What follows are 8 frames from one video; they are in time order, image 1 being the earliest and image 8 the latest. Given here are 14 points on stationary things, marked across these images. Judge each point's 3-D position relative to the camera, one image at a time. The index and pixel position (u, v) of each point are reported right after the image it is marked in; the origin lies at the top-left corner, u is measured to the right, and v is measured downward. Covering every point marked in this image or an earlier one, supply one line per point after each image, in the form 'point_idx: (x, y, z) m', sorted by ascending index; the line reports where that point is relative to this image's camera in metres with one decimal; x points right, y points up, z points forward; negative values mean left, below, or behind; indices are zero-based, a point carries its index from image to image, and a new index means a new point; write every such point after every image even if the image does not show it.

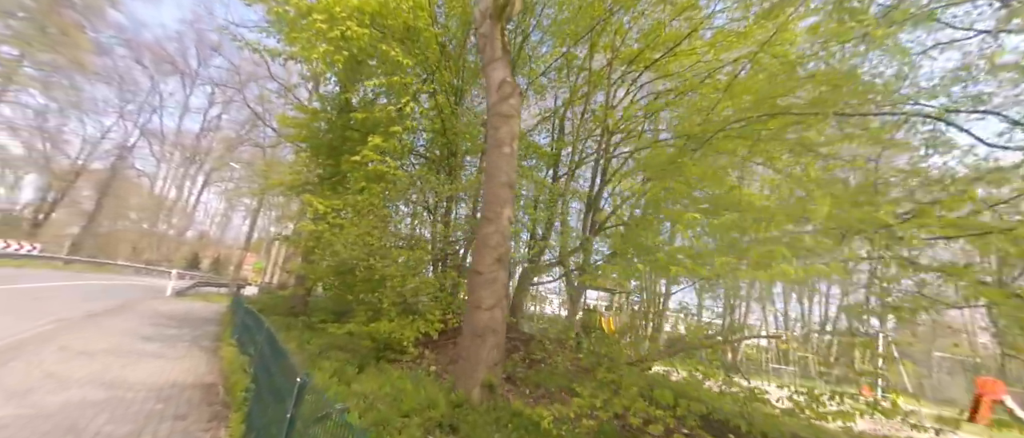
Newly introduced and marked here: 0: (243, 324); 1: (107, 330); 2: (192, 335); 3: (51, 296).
0: (-4.8, -1.9, +7.5) m
1: (-8.8, -2.5, +8.9) m
2: (-7.5, -2.8, +9.7) m
3: (-15.1, -2.6, +13.5) m
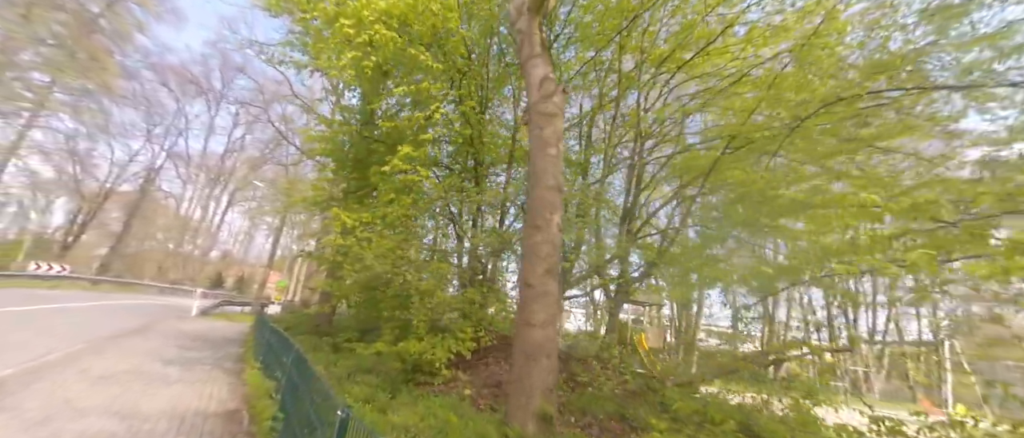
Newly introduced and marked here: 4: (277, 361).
0: (-4.2, -2.2, +7.2) m
1: (-8.1, -2.9, +8.8) m
2: (-6.8, -3.2, +9.5) m
3: (-14.3, -3.3, +13.6) m
4: (-3.5, -2.2, +6.3) m
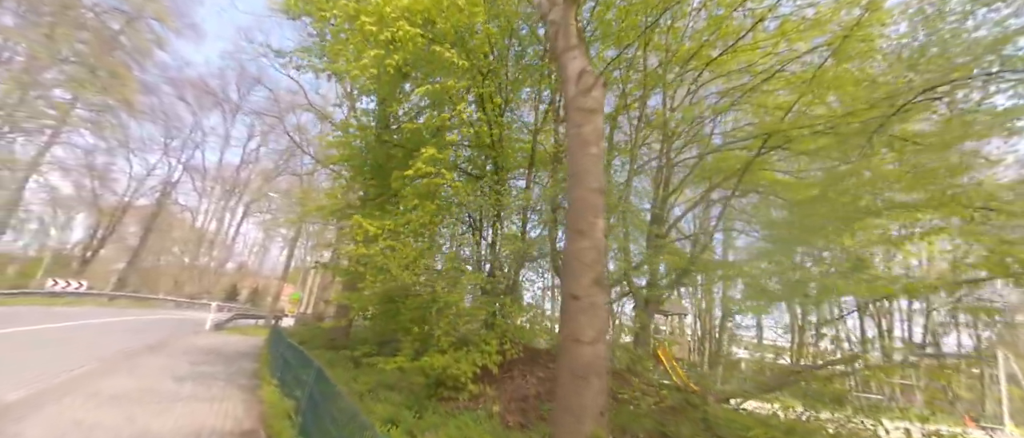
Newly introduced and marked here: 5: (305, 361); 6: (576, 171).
0: (-3.8, -2.4, +7.0) m
1: (-7.6, -3.2, +8.6) m
2: (-6.3, -3.5, +9.3) m
3: (-13.6, -3.8, +13.6) m
4: (-3.1, -2.3, +6.0) m
5: (-2.9, -2.1, +6.0) m
6: (+0.5, +0.4, +3.5) m
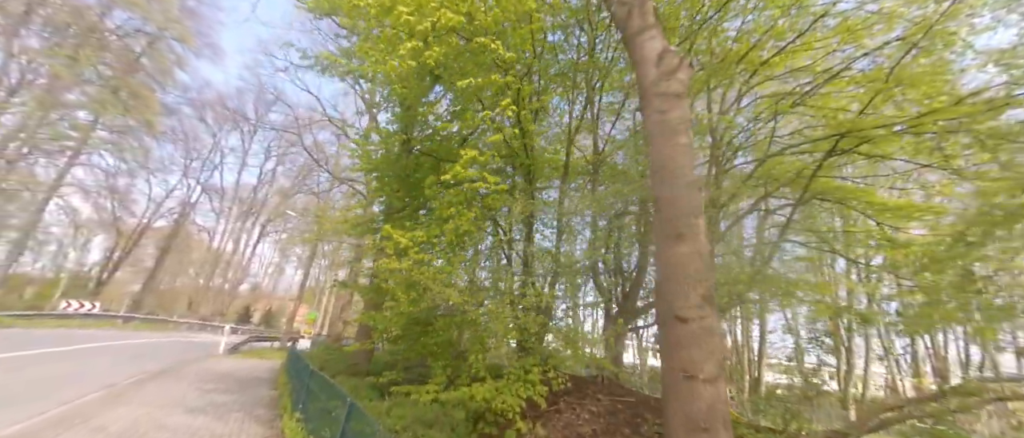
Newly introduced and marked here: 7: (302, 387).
0: (-3.1, -2.6, +6.4) m
1: (-6.9, -3.5, +8.1) m
2: (-5.6, -3.8, +8.7) m
3: (-12.8, -4.4, +13.1) m
4: (-2.5, -2.5, +5.4) m
5: (-2.3, -2.3, +5.4) m
6: (+1.1, +0.4, +2.9) m
7: (-3.6, -2.9, +7.1) m
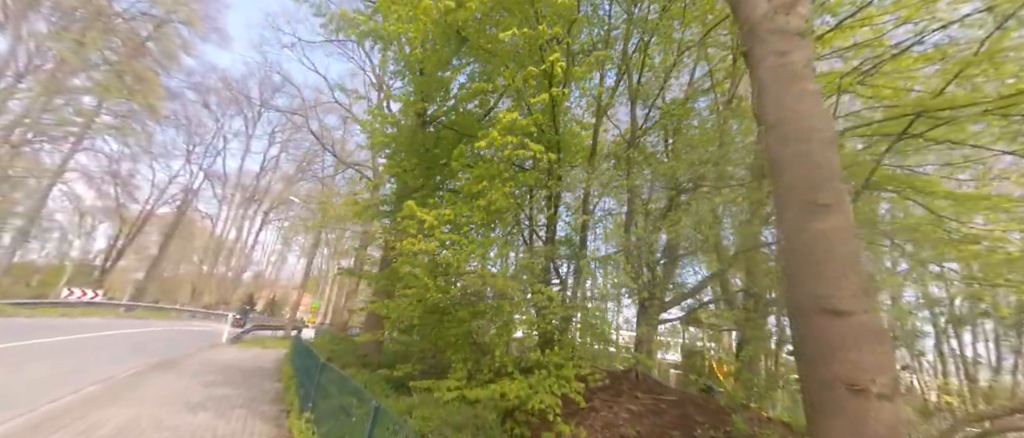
0: (-2.7, -2.3, +5.8) m
1: (-6.5, -3.2, +7.6) m
2: (-5.2, -3.5, +8.2) m
3: (-12.4, -3.9, +12.7) m
4: (-2.1, -2.2, +4.9) m
5: (-1.9, -2.0, +4.9) m
6: (+1.5, +0.6, +2.3) m
7: (-3.2, -2.6, +6.6) m
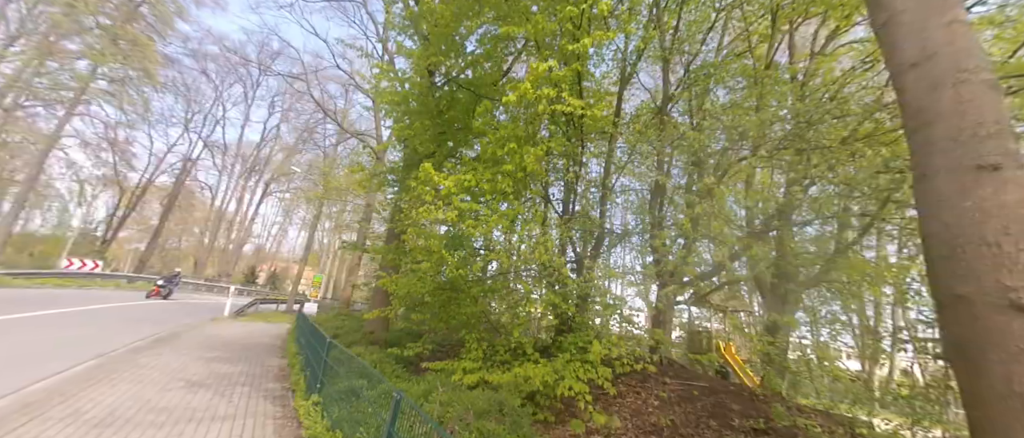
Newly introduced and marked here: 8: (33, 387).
0: (-2.5, -1.9, +5.5) m
1: (-6.3, -2.6, +7.3) m
2: (-5.0, -2.9, +8.0) m
3: (-12.2, -3.0, +12.4) m
4: (-1.9, -1.9, +4.6) m
5: (-1.7, -1.6, +4.5) m
6: (+1.8, +0.7, +1.8) m
7: (-2.9, -2.1, +6.3) m
8: (-6.3, -2.2, +5.6) m
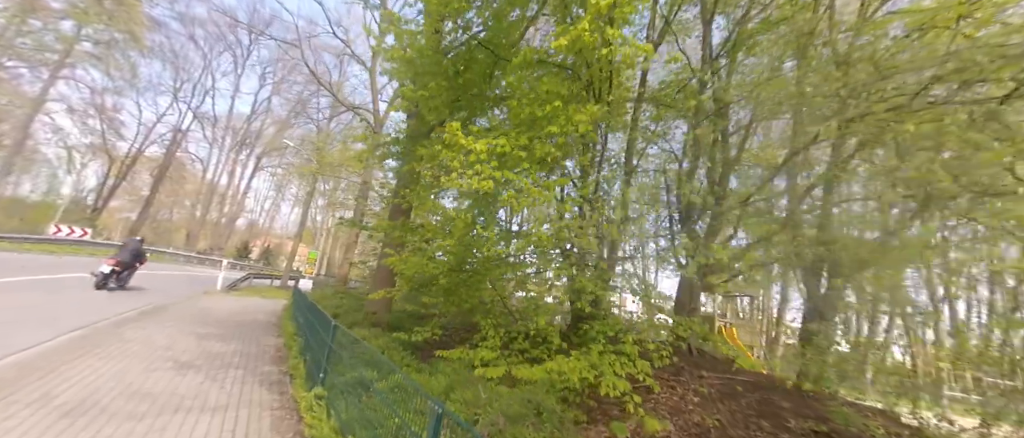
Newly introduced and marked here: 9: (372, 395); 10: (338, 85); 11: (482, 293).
0: (-2.2, -1.6, +5.0) m
1: (-6.0, -2.1, +6.7) m
2: (-4.7, -2.4, +7.4) m
3: (-12.0, -2.1, +11.8) m
4: (-1.6, -1.6, +4.0) m
5: (-1.4, -1.3, +4.0) m
6: (+2.1, +0.8, +1.2) m
7: (-2.7, -1.7, +5.7) m
8: (-6.1, -1.7, +5.0) m
9: (-1.3, -1.5, +3.7) m
10: (-7.8, +6.1, +18.9) m
11: (-0.5, -1.1, +6.2) m
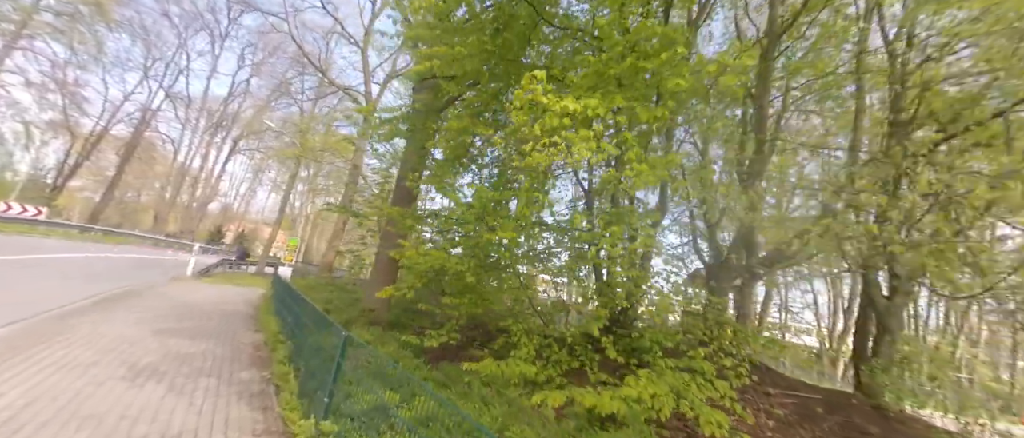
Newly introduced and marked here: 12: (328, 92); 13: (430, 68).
0: (-1.8, -1.4, +4.0) m
1: (-5.7, -1.7, +5.6) m
2: (-4.5, -2.1, +6.4) m
3: (-11.9, -1.5, +10.4) m
4: (-1.1, -1.4, +3.1) m
5: (-0.9, -1.2, +3.1) m
6: (+2.8, +0.8, +0.4) m
7: (-2.3, -1.5, +4.8) m
8: (-5.7, -1.4, +3.9) m
9: (-0.8, -1.4, +2.8) m
10: (-7.8, +6.7, +17.6) m
11: (-0.2, -0.9, +5.3) m
12: (-7.9, +5.5, +17.8) m
13: (-1.4, +2.2, +6.5) m
